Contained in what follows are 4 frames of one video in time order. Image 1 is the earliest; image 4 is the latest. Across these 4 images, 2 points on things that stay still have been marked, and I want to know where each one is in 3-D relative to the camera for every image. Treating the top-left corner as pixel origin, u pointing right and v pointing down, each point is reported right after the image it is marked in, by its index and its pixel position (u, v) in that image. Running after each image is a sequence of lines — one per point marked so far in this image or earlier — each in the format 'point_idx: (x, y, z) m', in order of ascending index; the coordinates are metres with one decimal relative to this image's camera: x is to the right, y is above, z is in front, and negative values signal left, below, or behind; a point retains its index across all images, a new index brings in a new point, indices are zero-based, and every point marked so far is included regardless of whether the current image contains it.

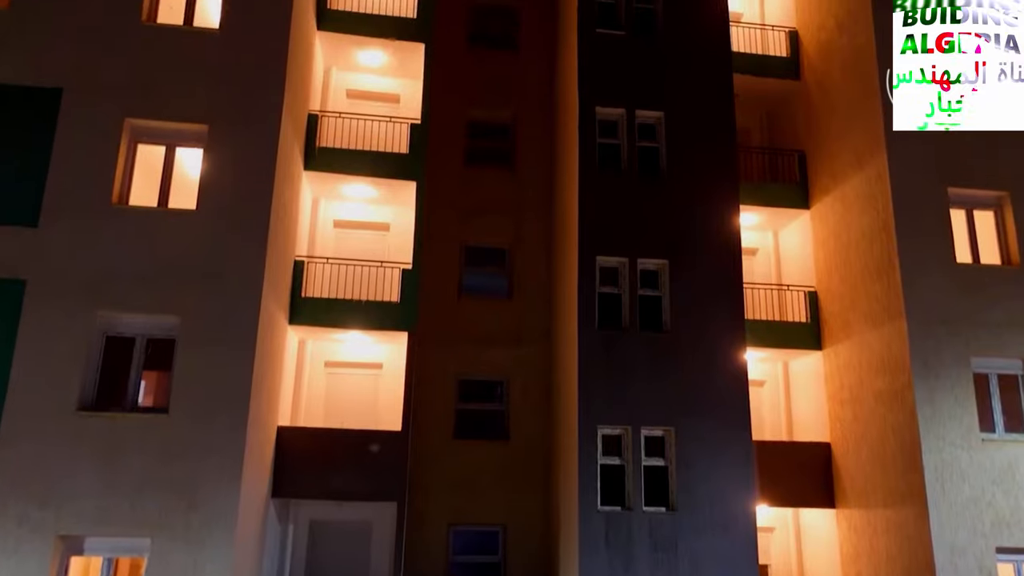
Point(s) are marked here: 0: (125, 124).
0: (-5.7, +2.4, +10.6) m
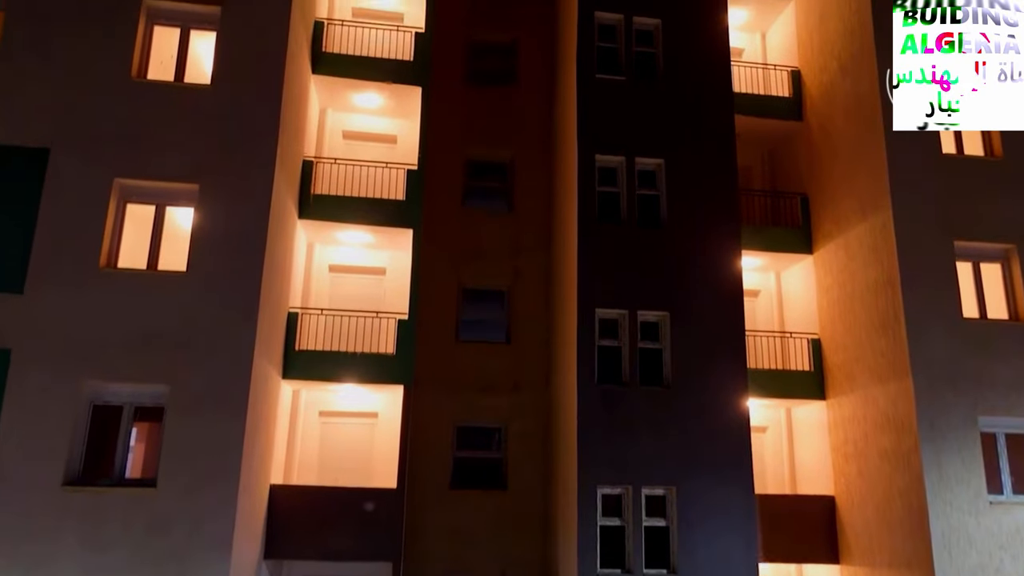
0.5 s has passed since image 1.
0: (-5.7, +1.5, +10.4) m
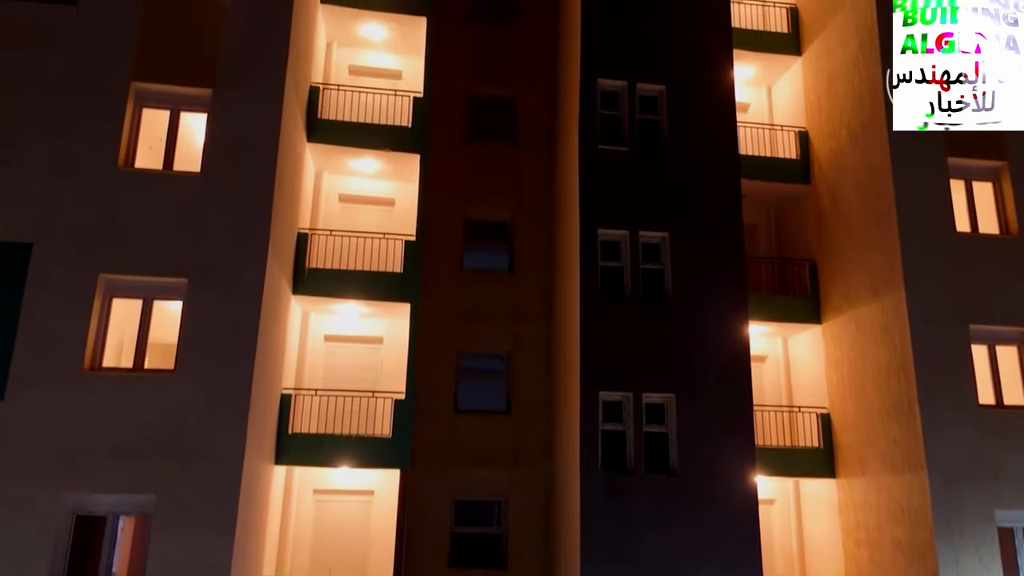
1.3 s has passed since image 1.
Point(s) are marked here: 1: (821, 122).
0: (-5.7, +0.1, +10.0) m
1: (+6.3, +3.4, +14.7) m
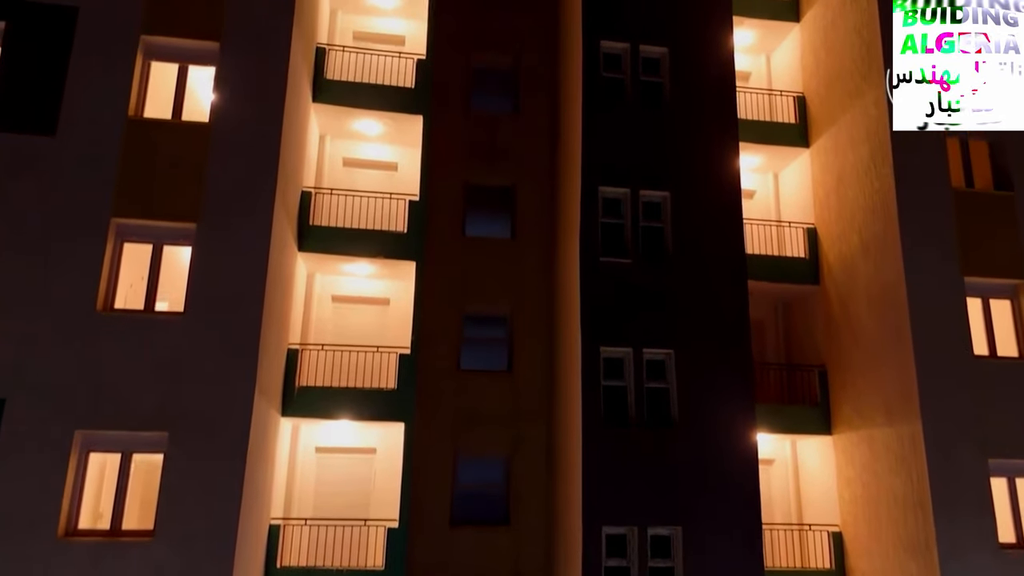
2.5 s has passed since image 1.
0: (-5.7, -1.9, +9.5) m
1: (+6.3, +1.3, +14.2) m
